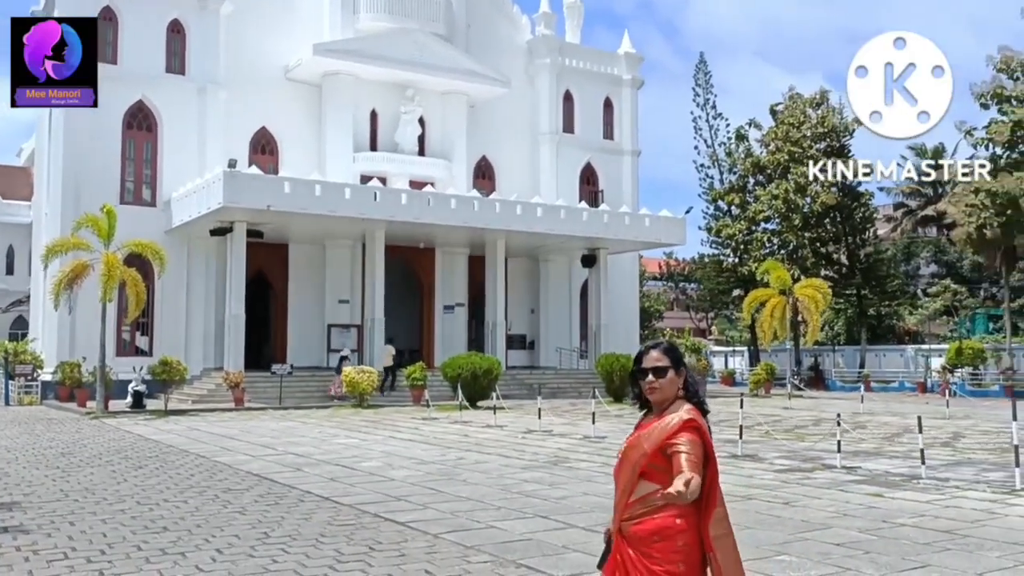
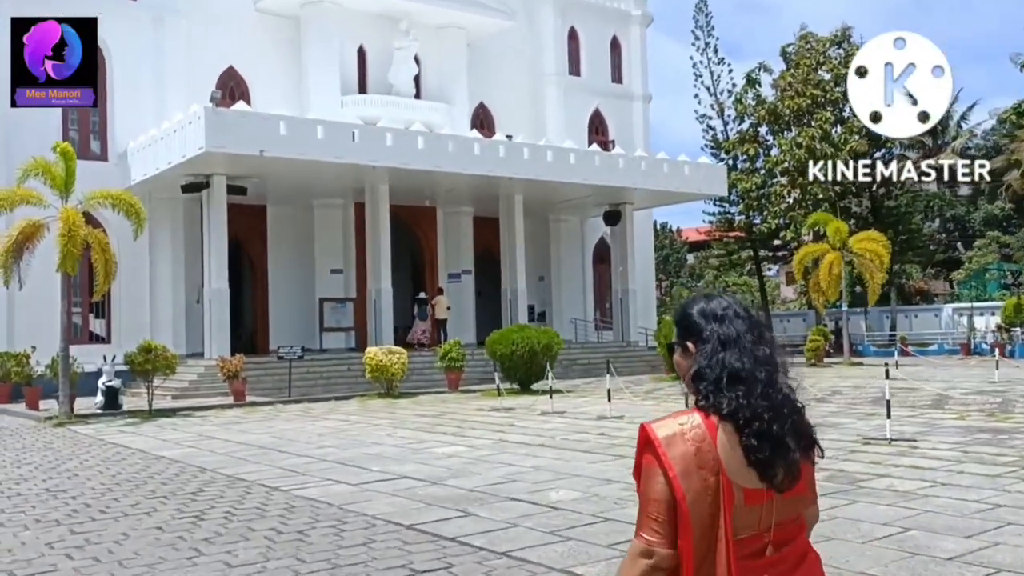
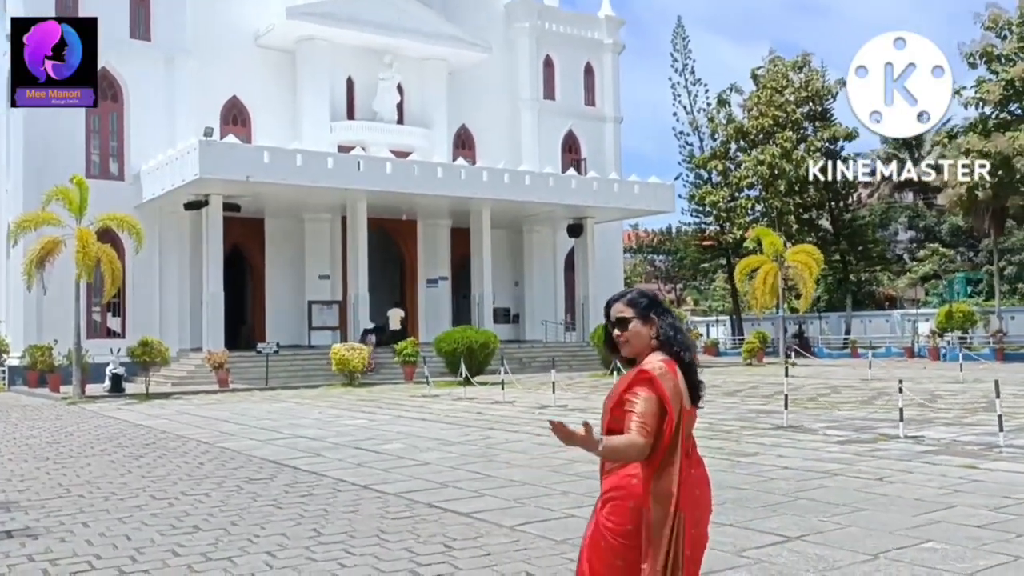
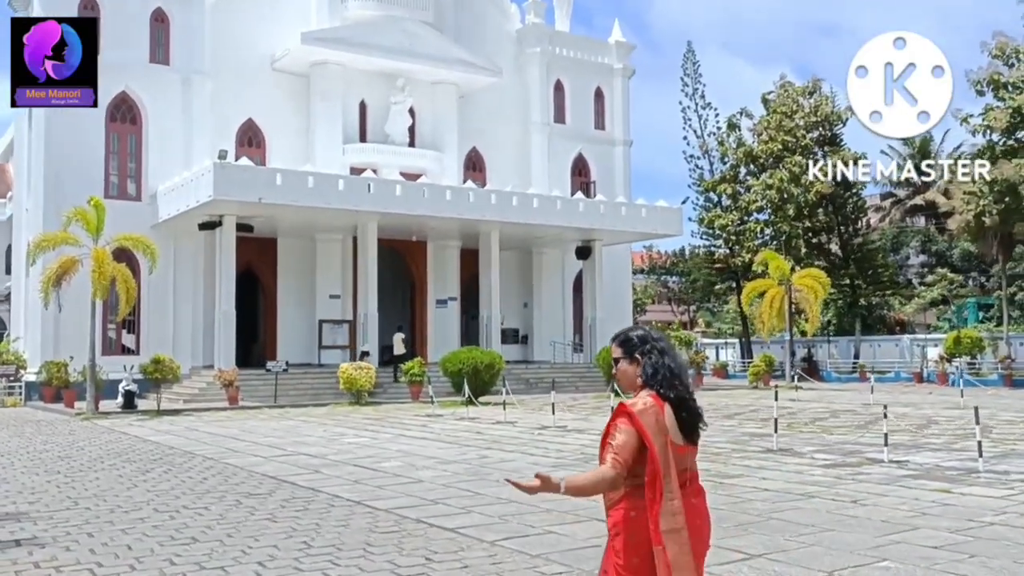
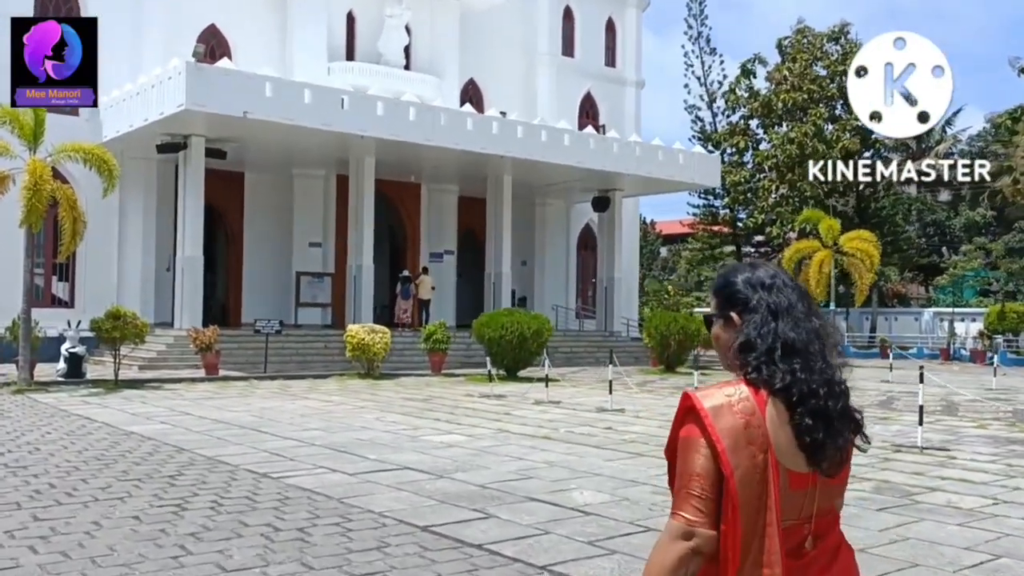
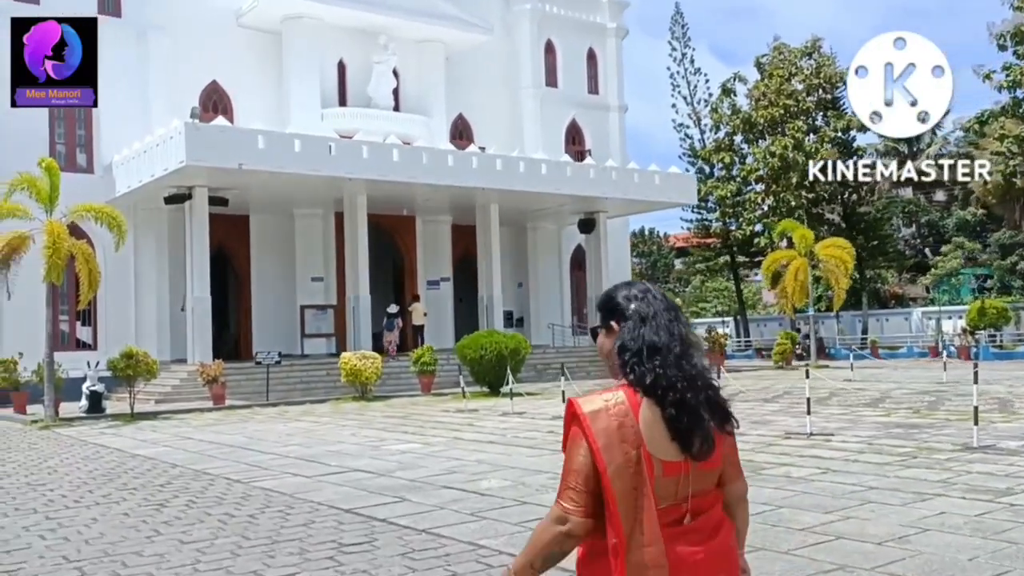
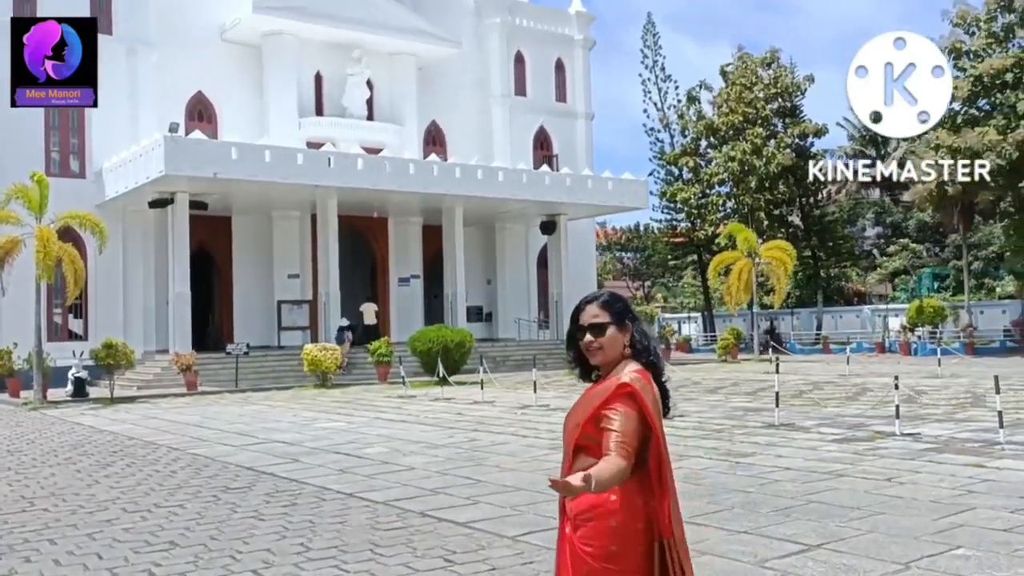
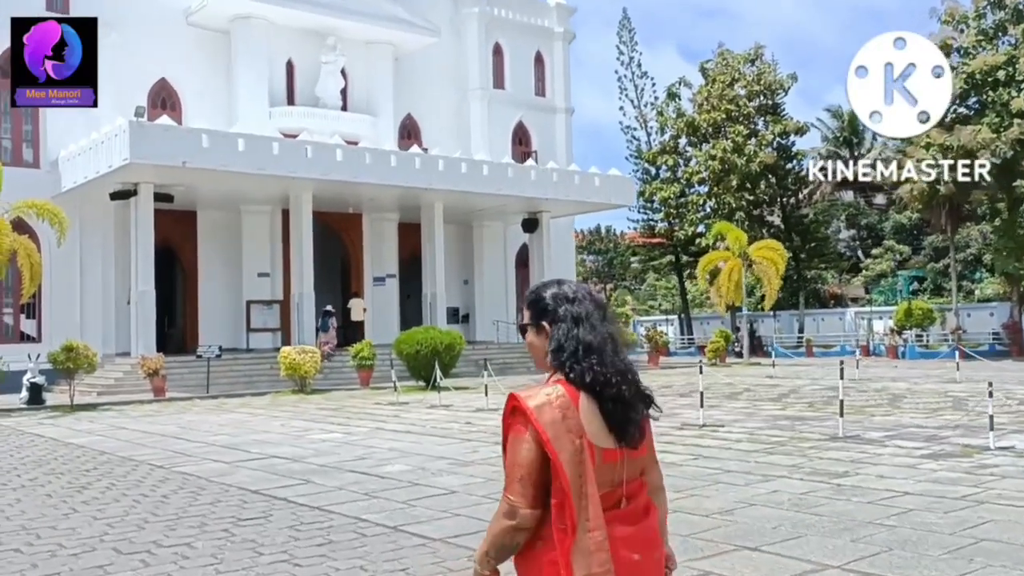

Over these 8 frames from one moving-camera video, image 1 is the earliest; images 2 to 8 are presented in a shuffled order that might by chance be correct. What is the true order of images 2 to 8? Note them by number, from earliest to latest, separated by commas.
4, 3, 7, 8, 6, 2, 5
